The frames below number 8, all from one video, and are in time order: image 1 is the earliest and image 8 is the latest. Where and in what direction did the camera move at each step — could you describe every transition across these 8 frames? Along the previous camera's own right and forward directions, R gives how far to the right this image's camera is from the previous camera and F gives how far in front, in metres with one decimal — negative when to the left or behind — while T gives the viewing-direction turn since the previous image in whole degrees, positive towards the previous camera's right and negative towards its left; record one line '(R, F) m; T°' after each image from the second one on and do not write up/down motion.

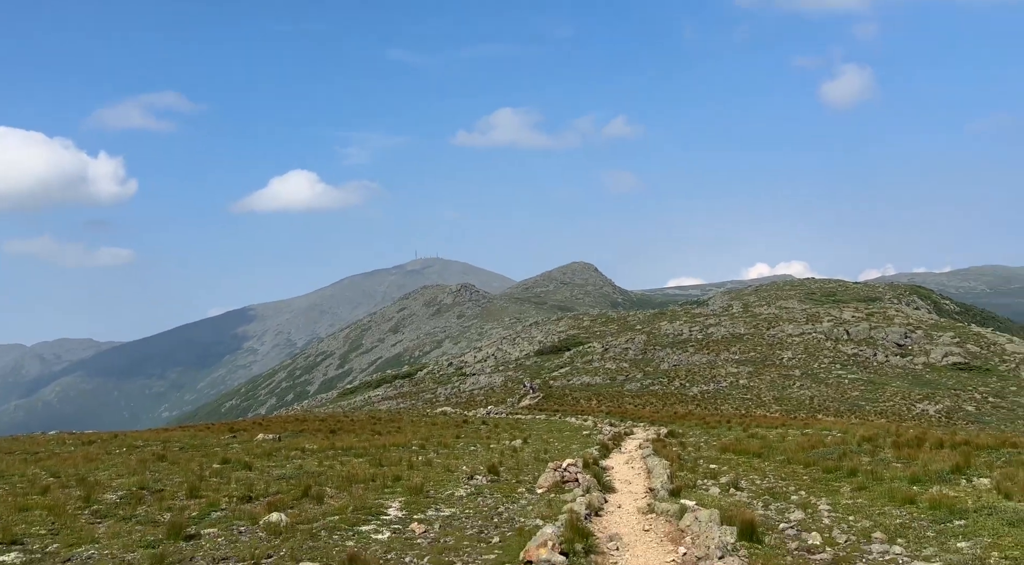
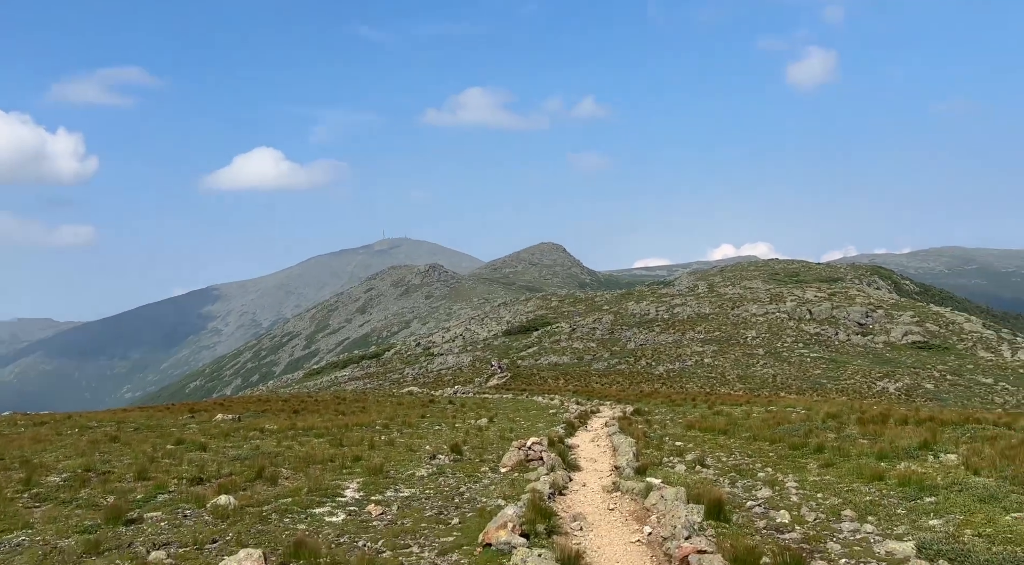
(+0.2, +0.8) m; +2°
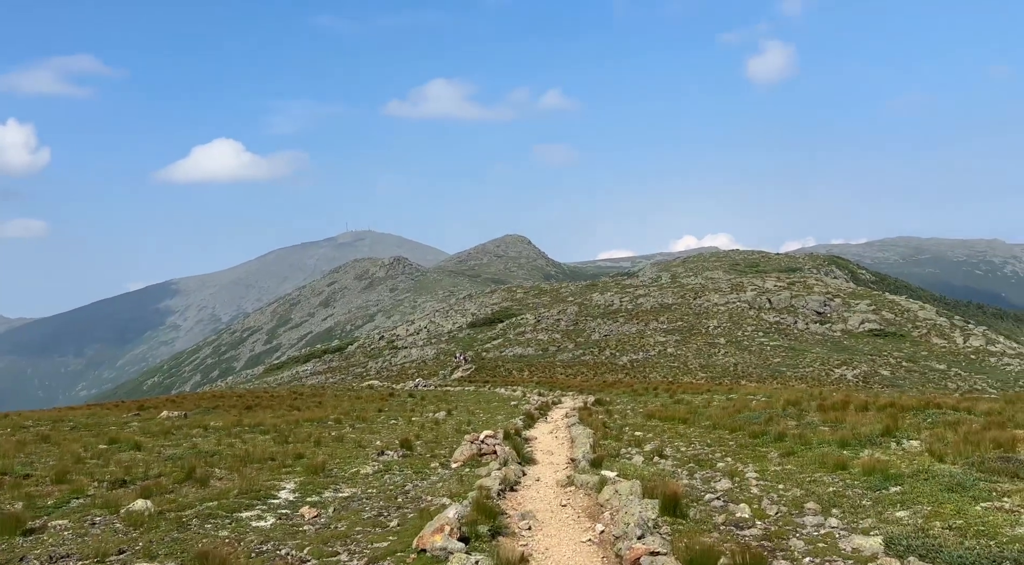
(+0.4, +1.3) m; +2°
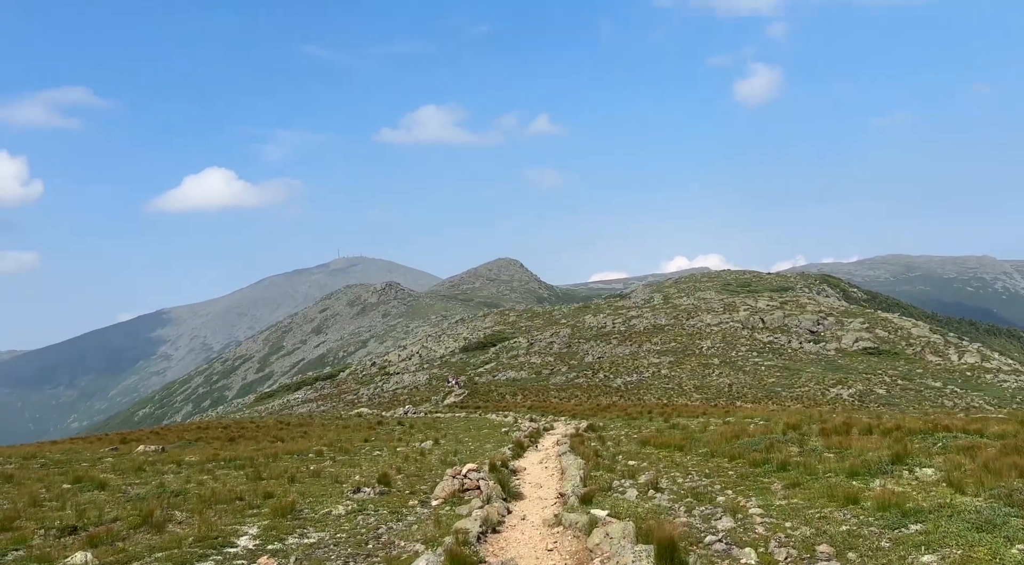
(+0.3, +1.8) m; 0°
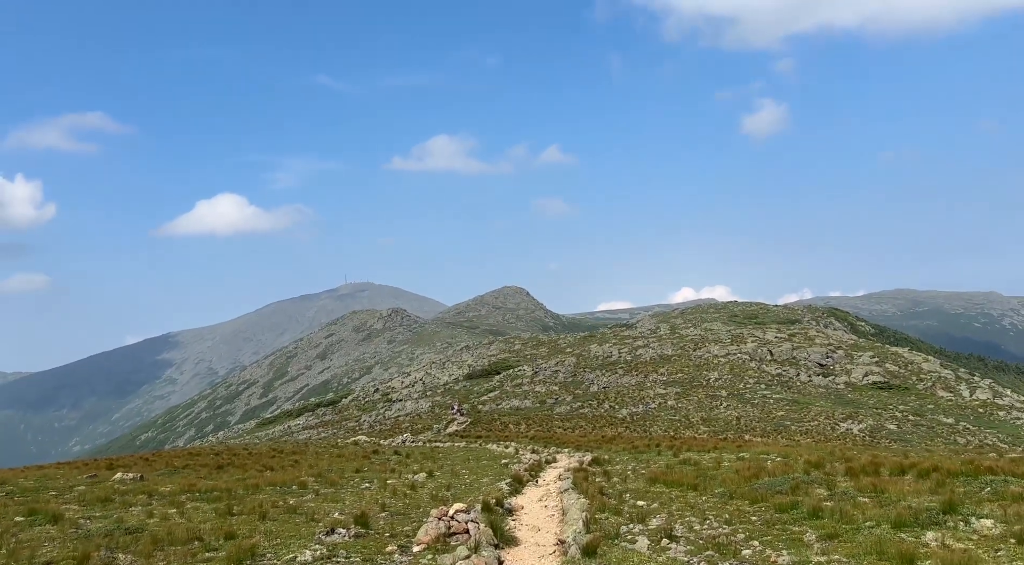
(+0.2, +3.1) m; 0°
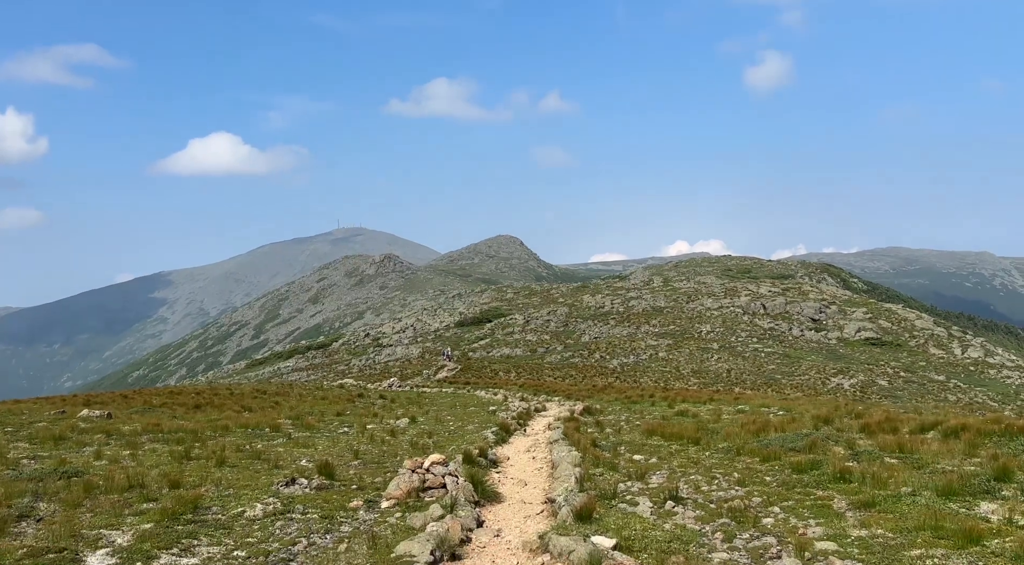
(+0.1, +3.1) m; 0°
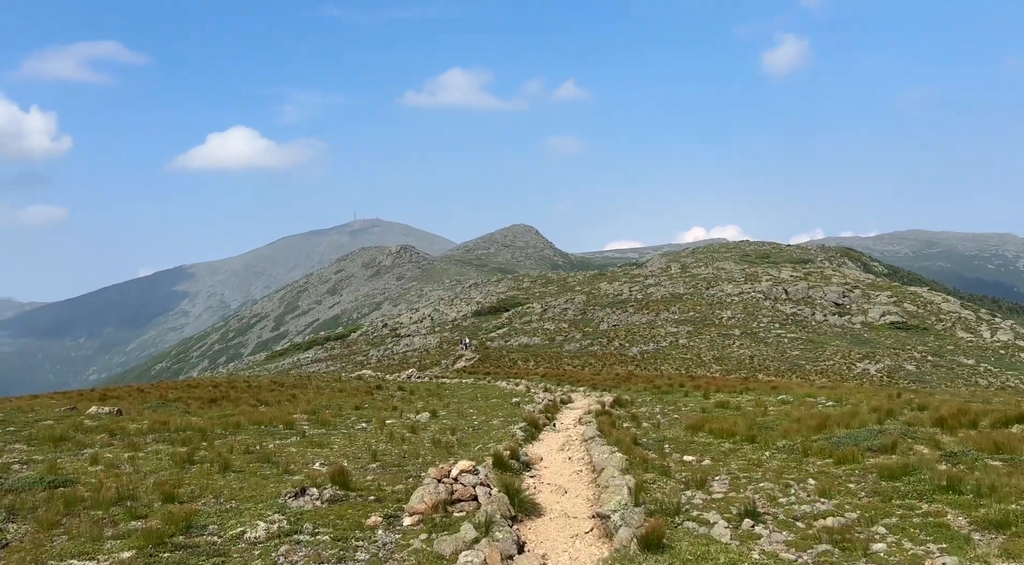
(-0.4, +3.0) m; -1°
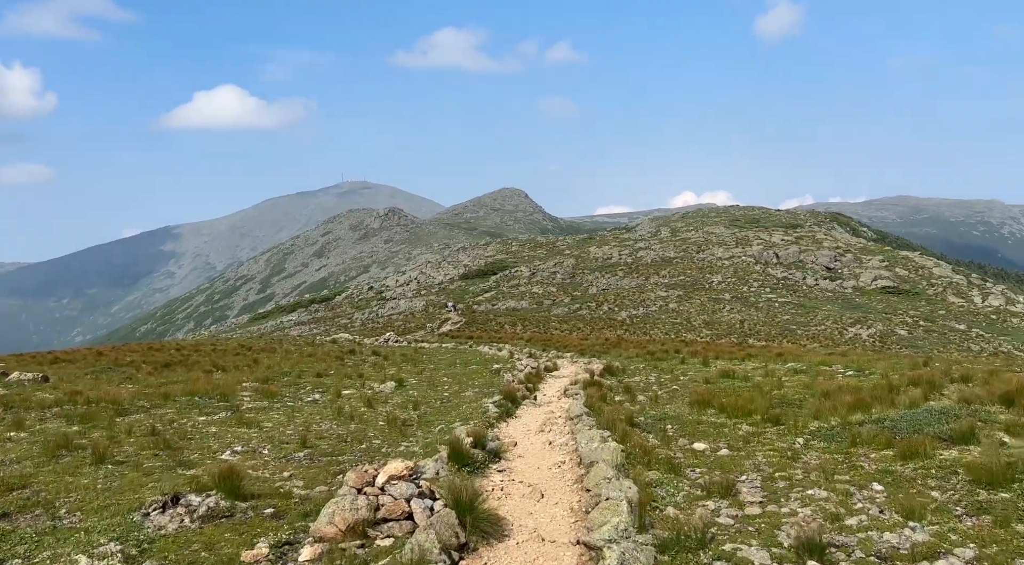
(+0.5, +5.6) m; +1°
